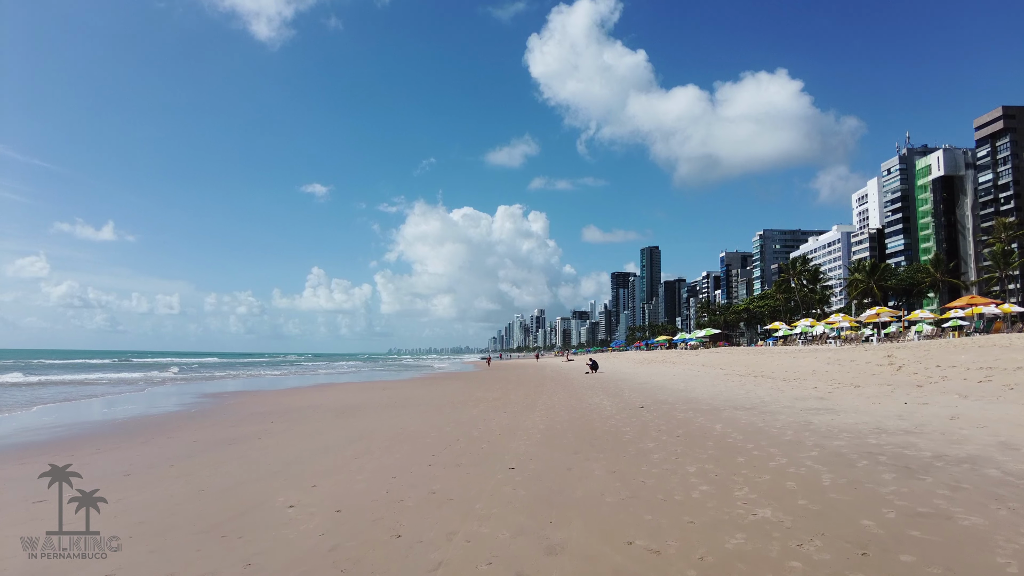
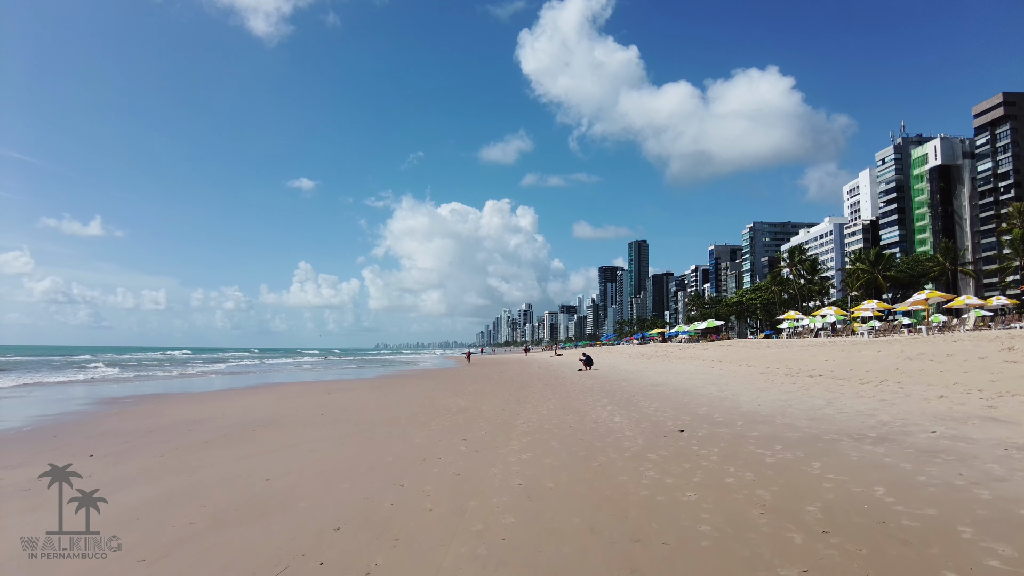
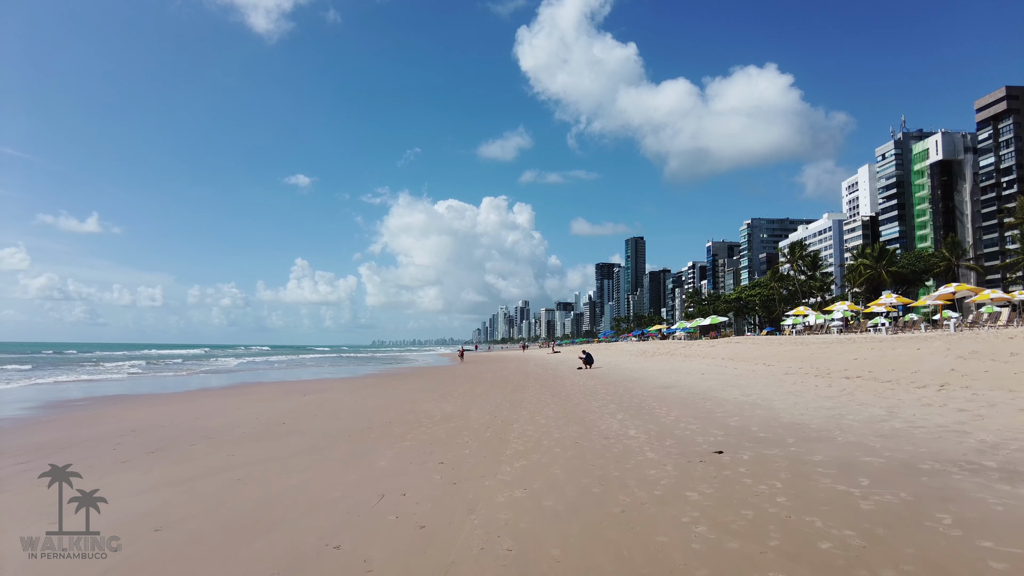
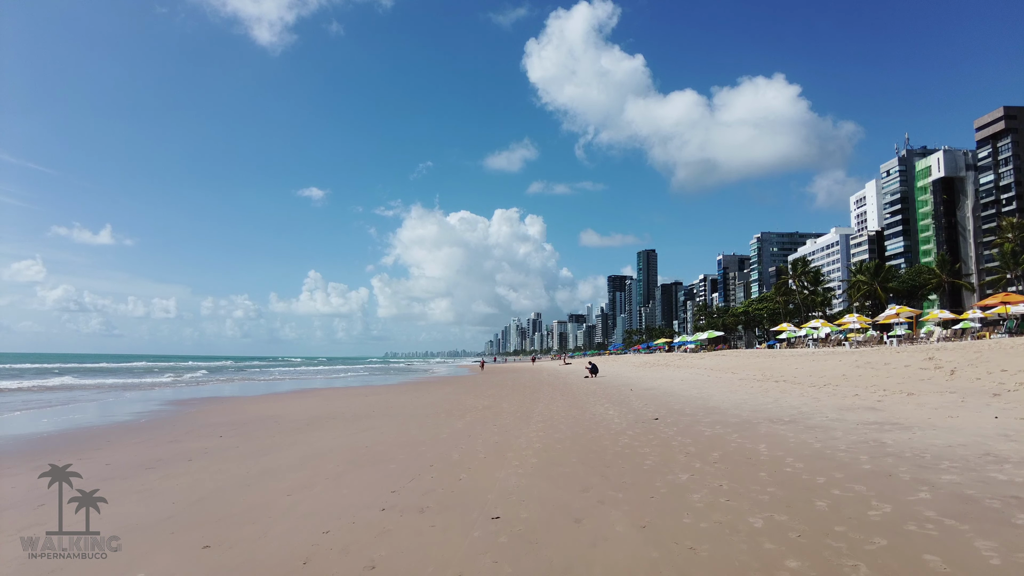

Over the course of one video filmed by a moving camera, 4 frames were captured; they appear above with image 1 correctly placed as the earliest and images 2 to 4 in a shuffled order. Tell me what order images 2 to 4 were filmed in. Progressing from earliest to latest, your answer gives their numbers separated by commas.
4, 2, 3
